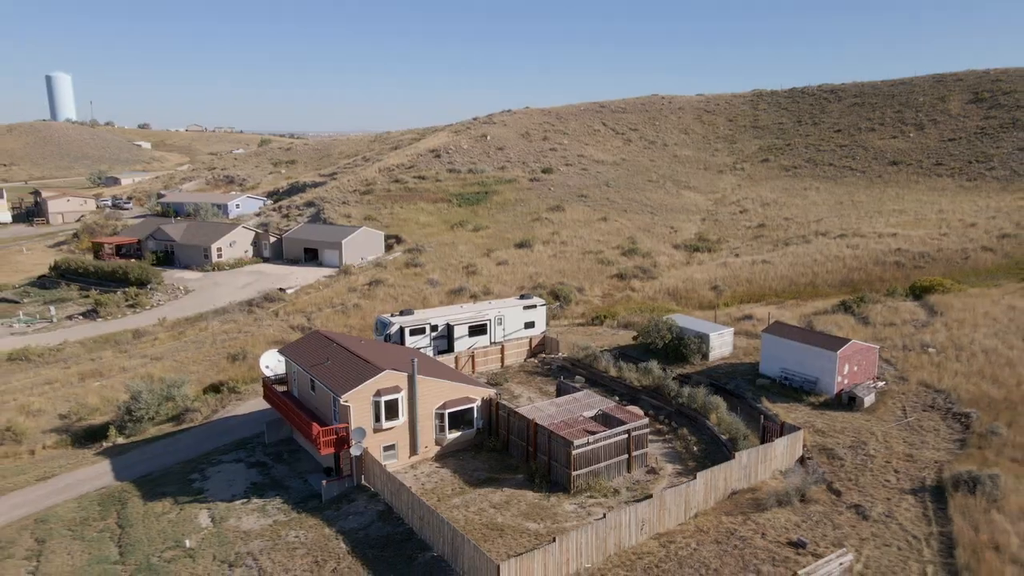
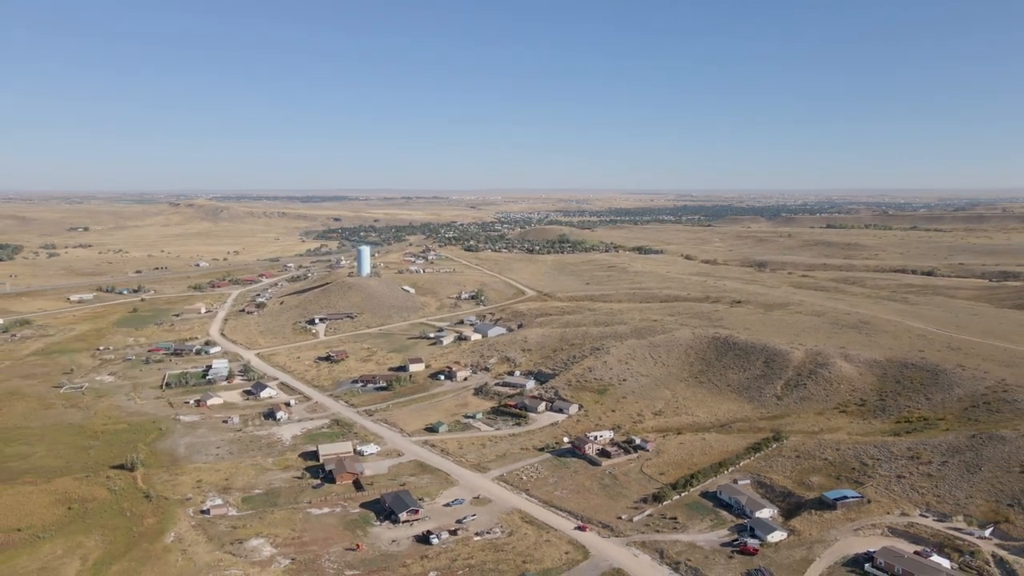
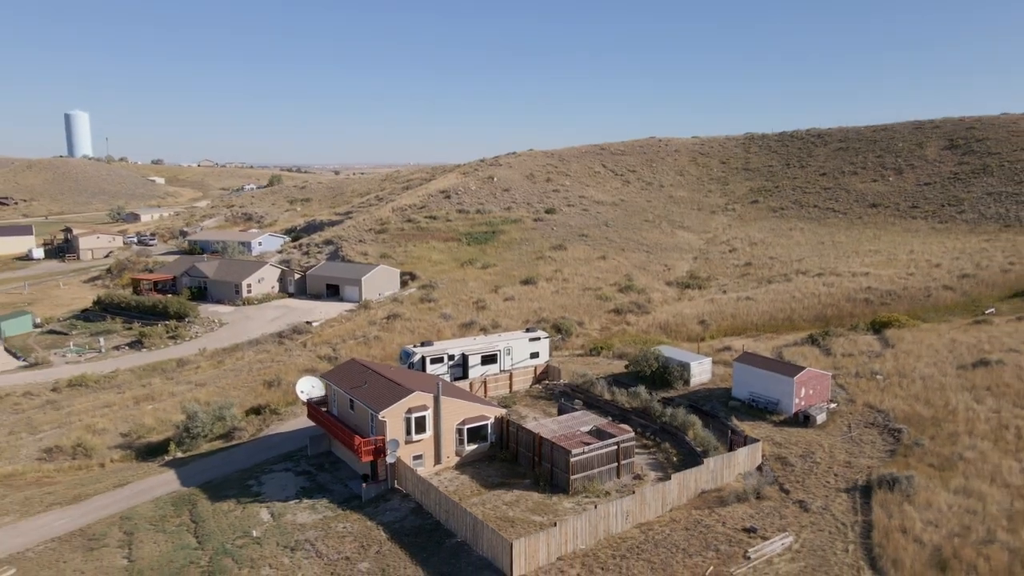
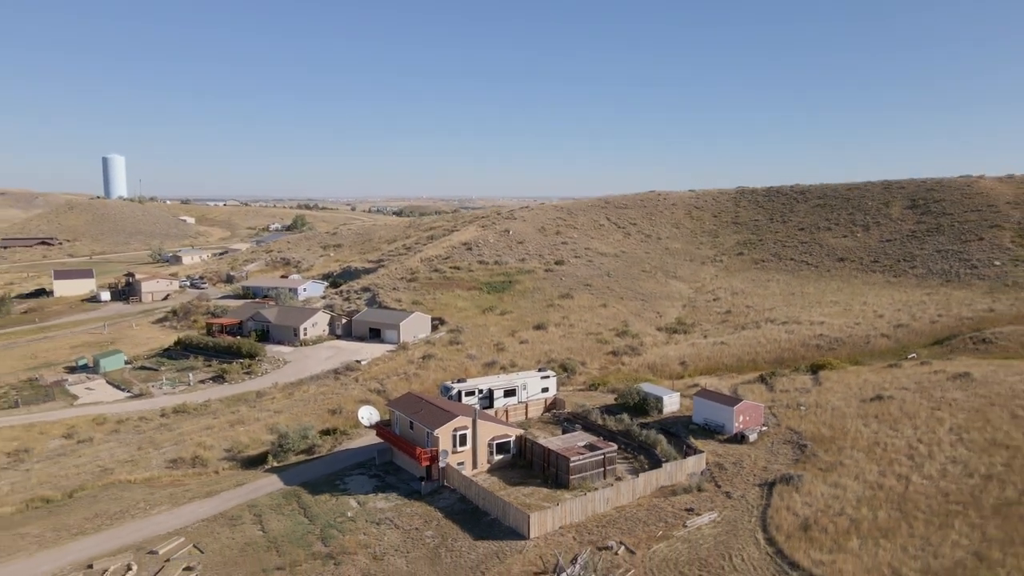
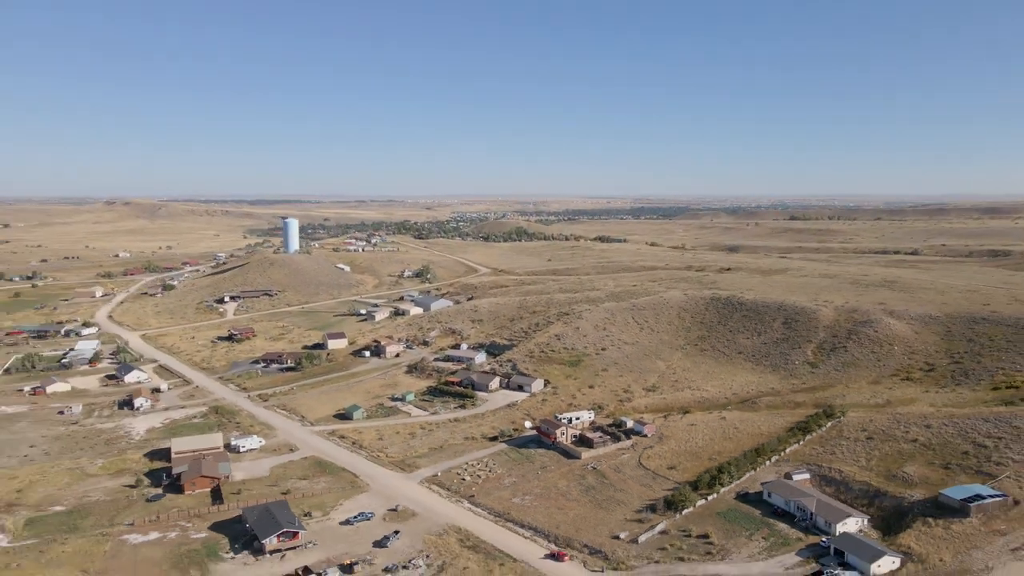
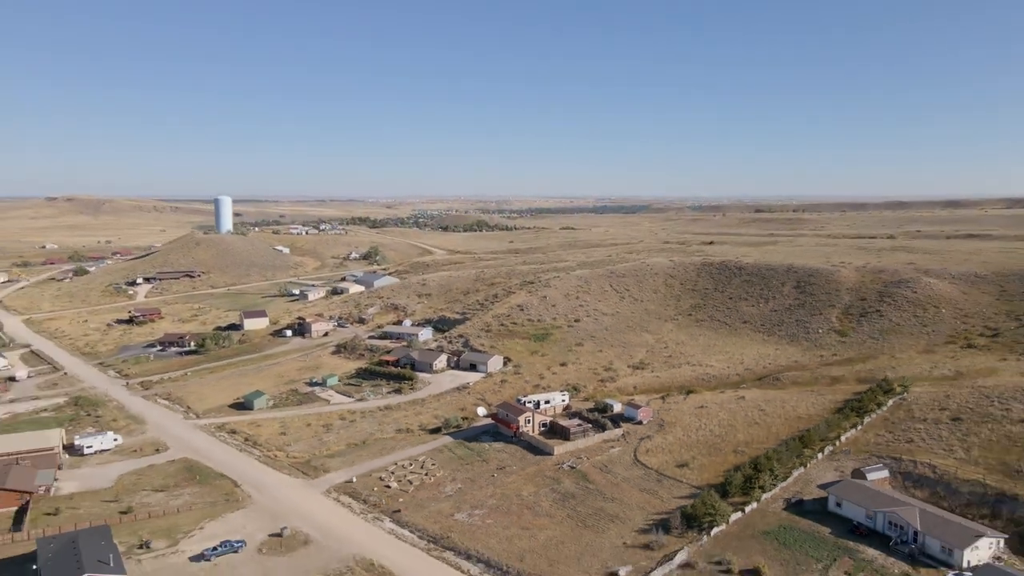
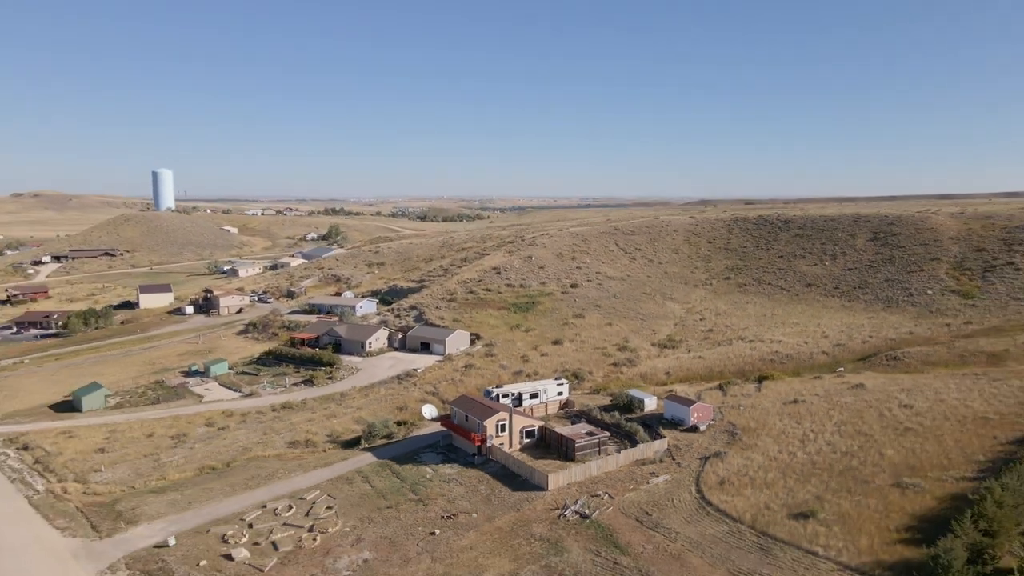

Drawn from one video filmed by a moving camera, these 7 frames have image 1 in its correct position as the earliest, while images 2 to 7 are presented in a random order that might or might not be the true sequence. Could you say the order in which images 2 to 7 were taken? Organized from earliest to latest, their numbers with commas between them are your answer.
3, 4, 7, 6, 5, 2
